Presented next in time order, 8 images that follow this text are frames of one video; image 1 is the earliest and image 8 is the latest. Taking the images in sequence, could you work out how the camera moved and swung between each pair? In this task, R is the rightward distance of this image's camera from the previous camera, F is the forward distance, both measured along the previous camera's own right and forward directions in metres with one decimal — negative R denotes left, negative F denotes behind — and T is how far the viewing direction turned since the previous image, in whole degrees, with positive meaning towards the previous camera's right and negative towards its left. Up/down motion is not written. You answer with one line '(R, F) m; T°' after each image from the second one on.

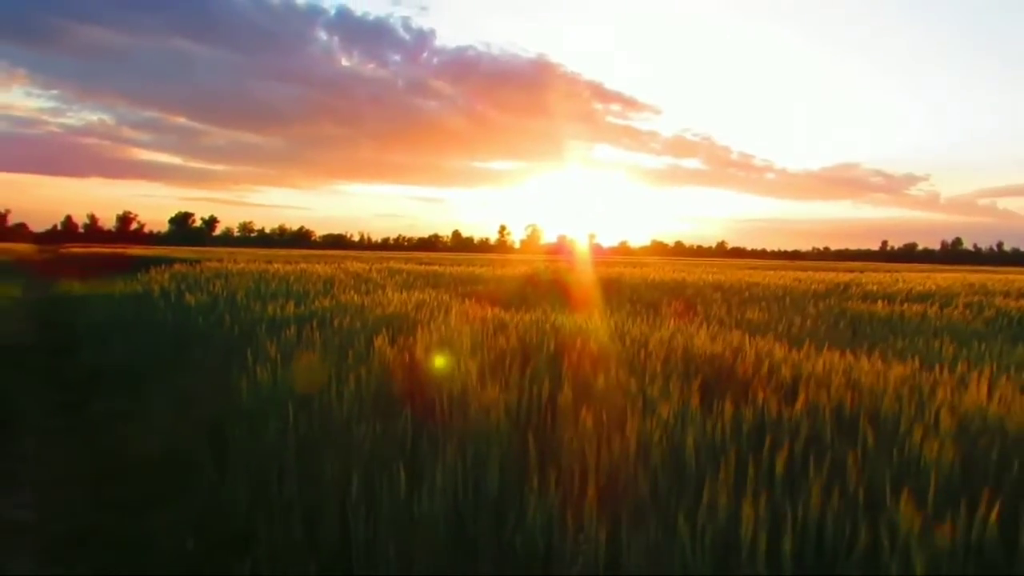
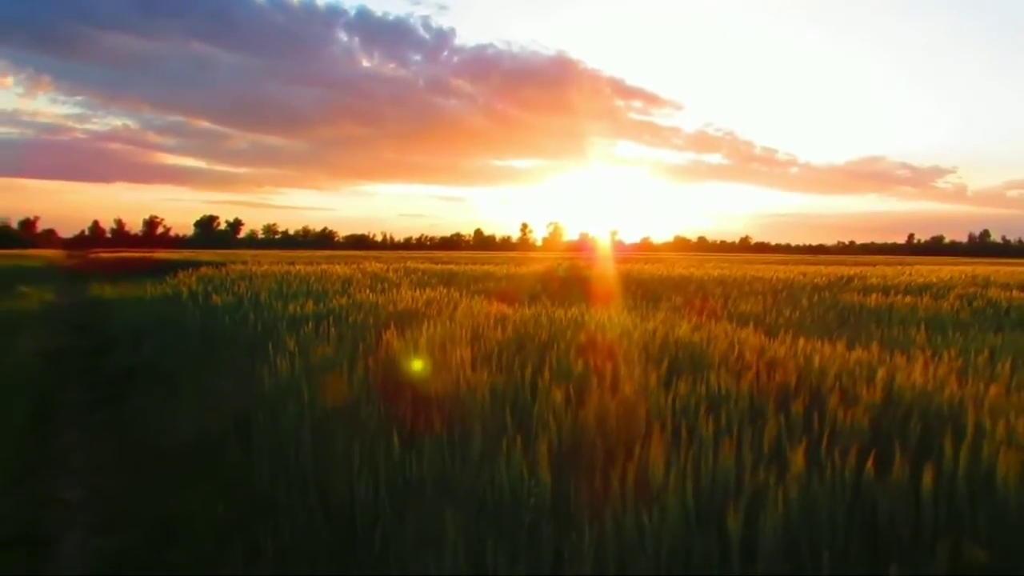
(+0.2, -0.5) m; -2°
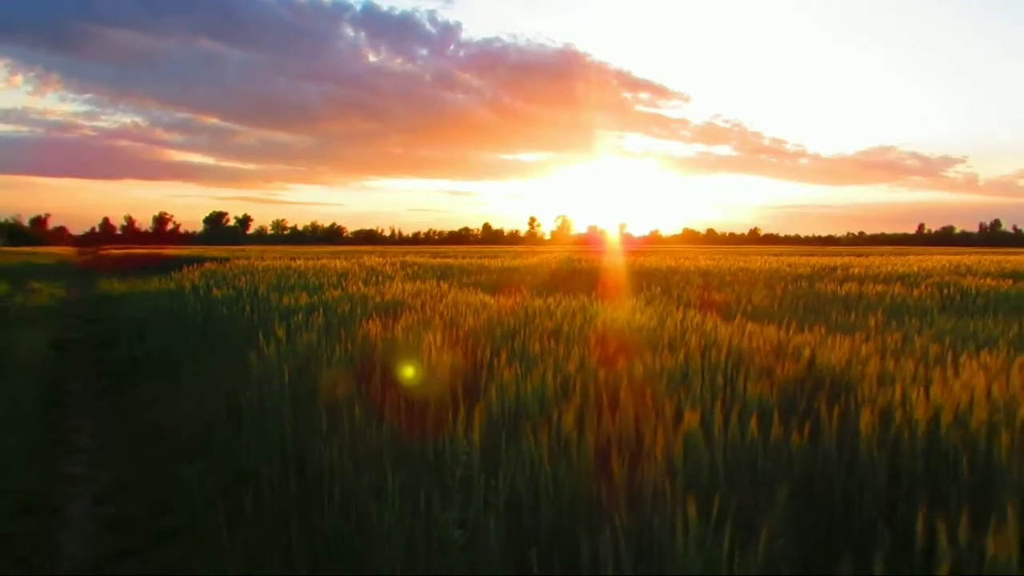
(+0.3, -0.4) m; -1°
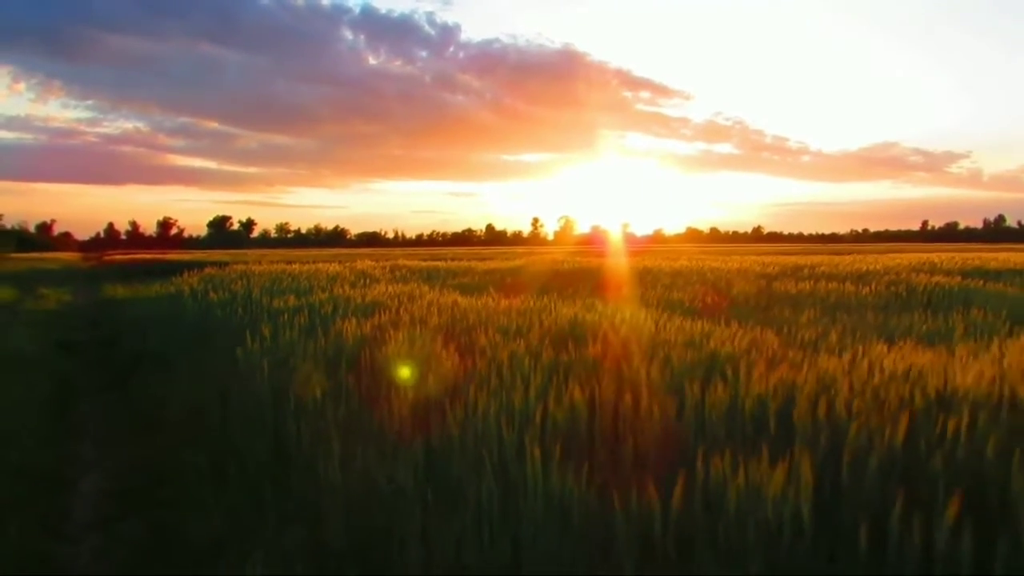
(+0.4, -0.7) m; 0°
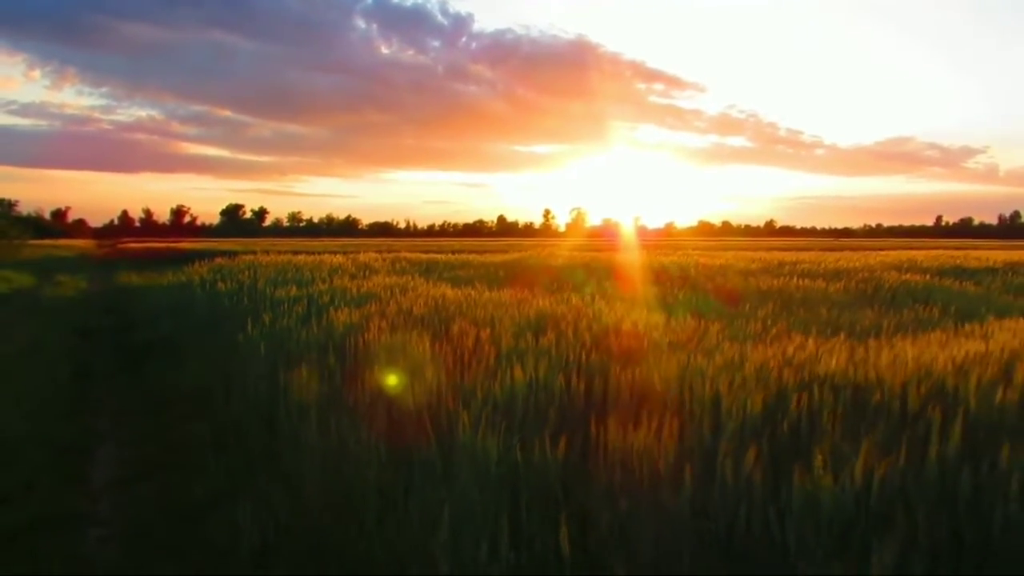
(+0.3, -0.7) m; -1°
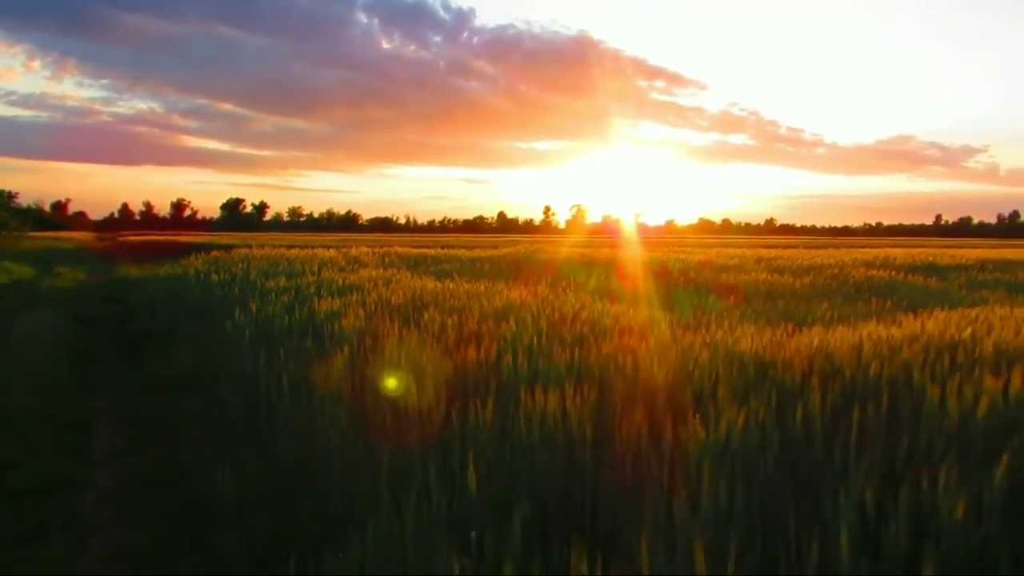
(+0.3, -0.5) m; 0°
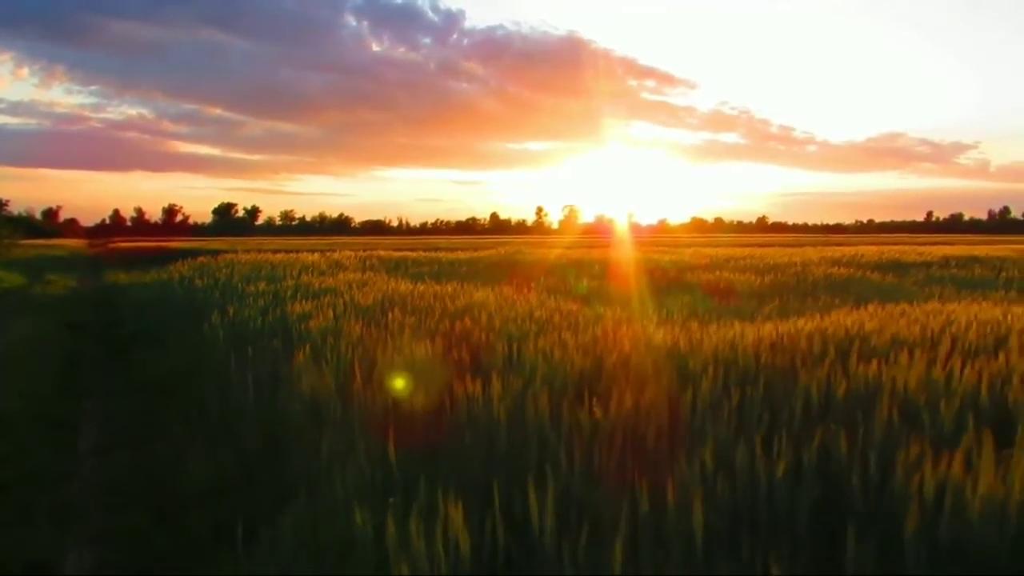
(+0.3, -0.5) m; 0°
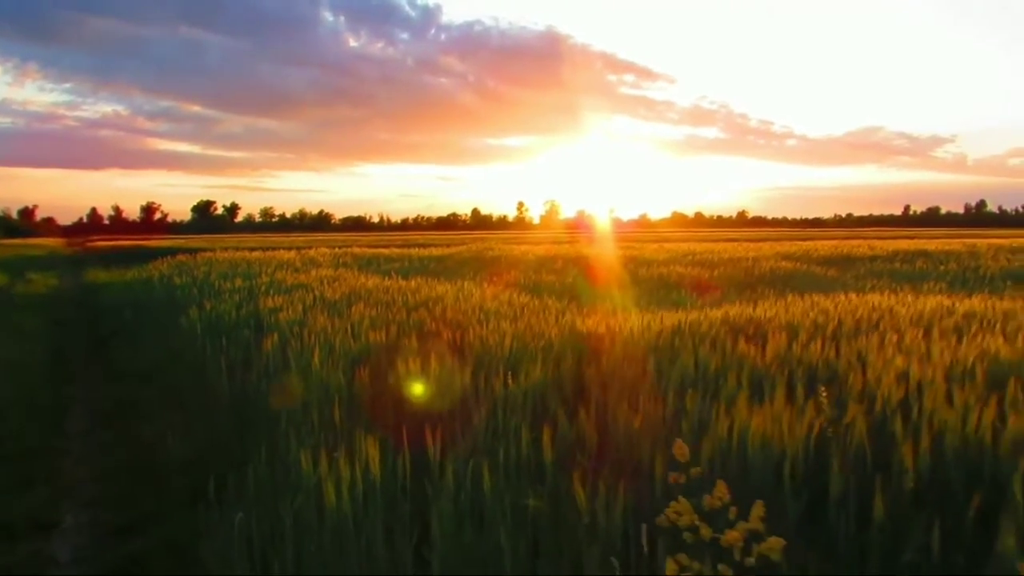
(+0.3, -0.7) m; +1°
